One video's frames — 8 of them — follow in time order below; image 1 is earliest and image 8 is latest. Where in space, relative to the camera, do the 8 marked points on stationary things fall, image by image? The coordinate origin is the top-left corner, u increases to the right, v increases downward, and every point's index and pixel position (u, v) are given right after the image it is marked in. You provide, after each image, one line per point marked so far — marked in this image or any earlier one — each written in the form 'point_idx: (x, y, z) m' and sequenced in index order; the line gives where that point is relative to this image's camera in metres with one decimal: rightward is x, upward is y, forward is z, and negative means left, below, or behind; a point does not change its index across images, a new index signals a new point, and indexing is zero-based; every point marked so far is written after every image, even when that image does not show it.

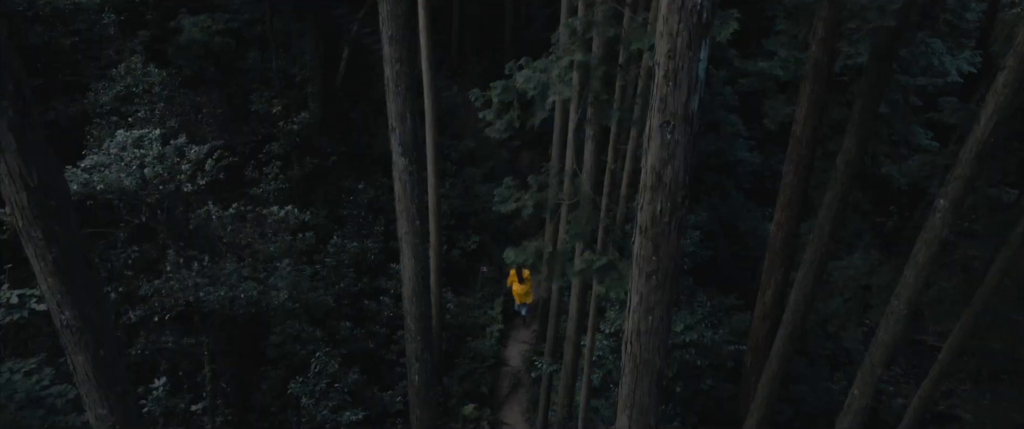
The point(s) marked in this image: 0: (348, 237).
0: (-2.9, -0.4, +17.1) m
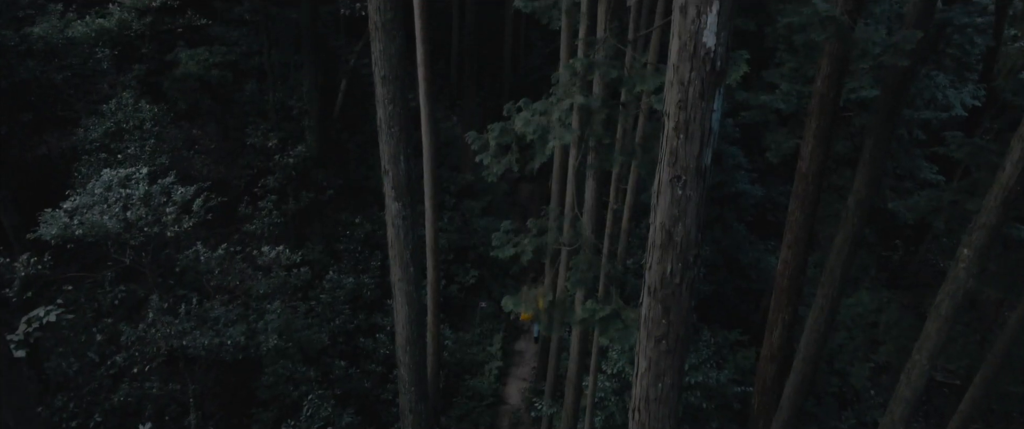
0: (-3.0, -1.0, +16.8) m
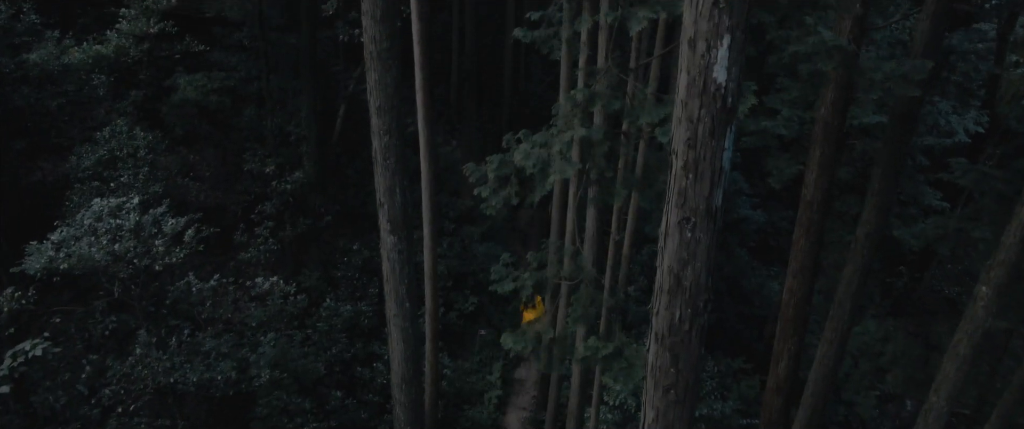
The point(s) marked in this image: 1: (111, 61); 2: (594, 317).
0: (-3.0, -1.5, +16.5) m
1: (-6.6, +2.5, +15.8) m
2: (+1.0, -1.3, +11.9) m
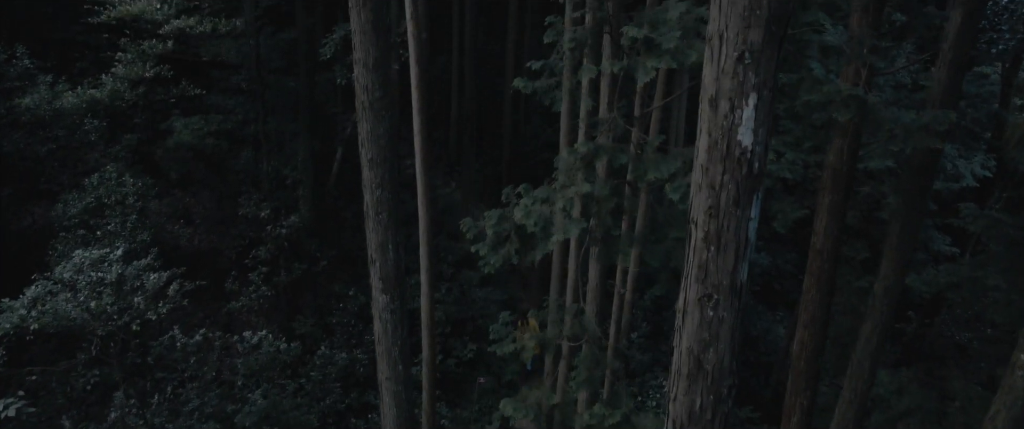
0: (-3.0, -2.3, +16.1) m
1: (-6.6, +1.8, +15.5) m
2: (+1.0, -1.9, +11.5) m
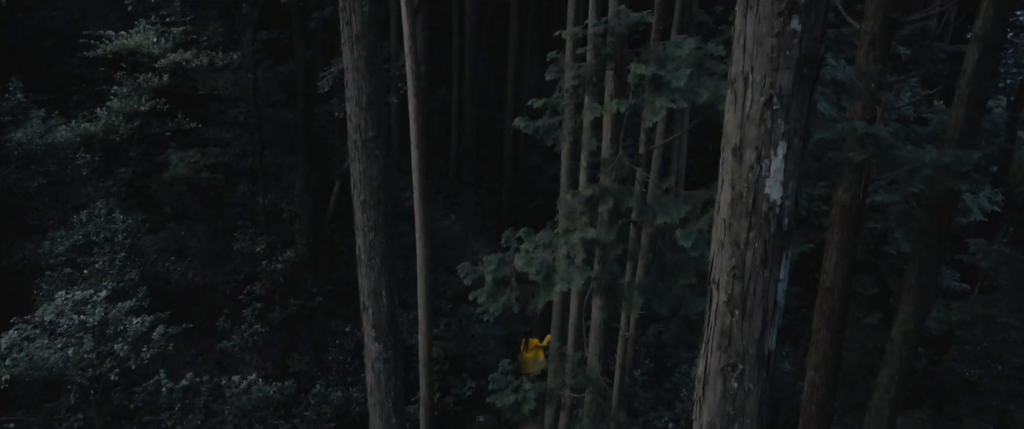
0: (-3.0, -2.9, +15.7) m
1: (-6.6, +1.2, +15.2) m
2: (+1.0, -2.3, +11.1) m
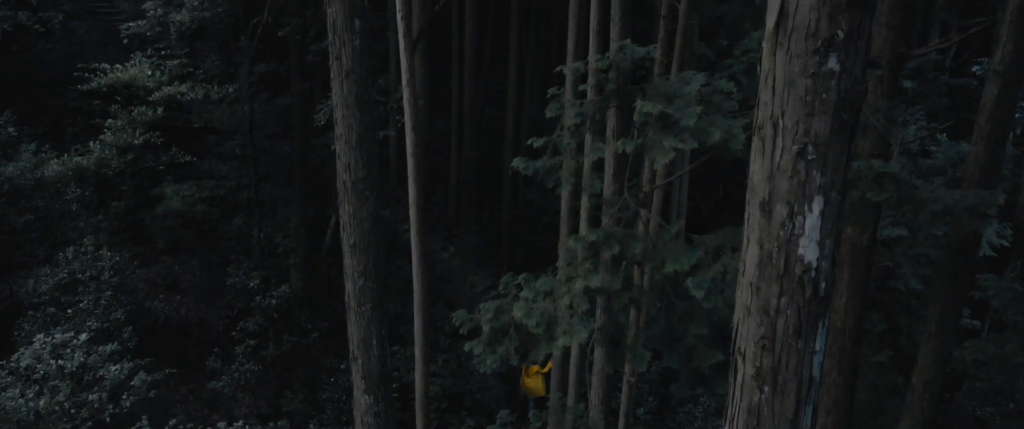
0: (-3.0, -3.4, +15.3) m
1: (-6.6, +0.7, +14.9) m
2: (+1.0, -2.8, +10.7) m
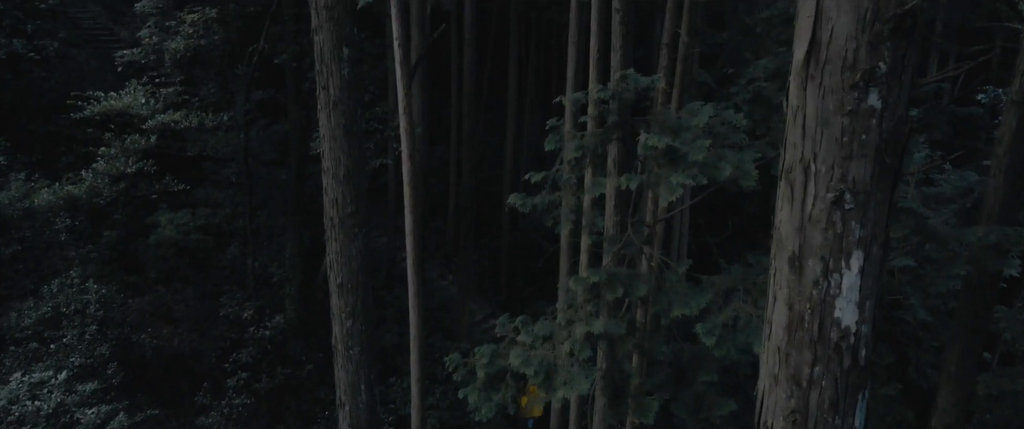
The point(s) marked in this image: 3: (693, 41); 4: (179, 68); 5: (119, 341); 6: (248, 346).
0: (-3.0, -3.9, +14.9) m
1: (-6.7, +0.2, +14.6) m
2: (+1.0, -3.1, +10.3) m
3: (+2.2, +2.1, +11.8) m
4: (-5.6, +2.4, +15.9) m
5: (-5.8, -1.8, +14.3) m
6: (-4.3, -2.2, +15.5) m
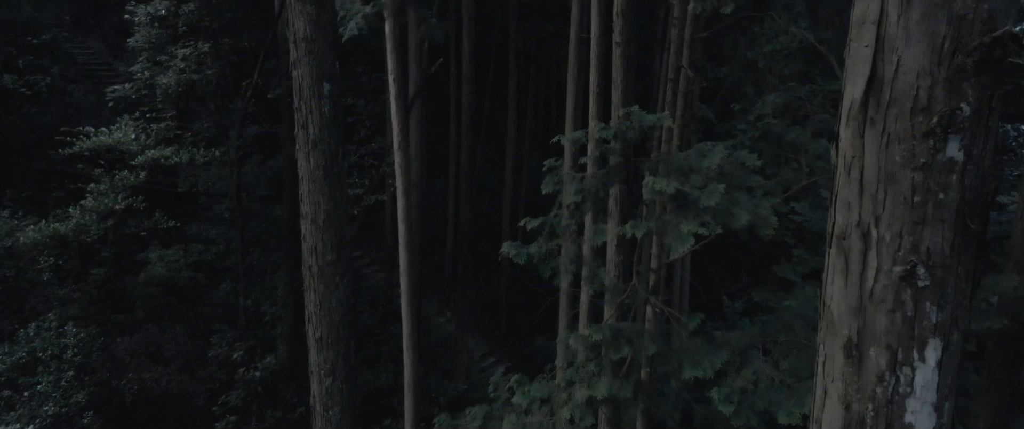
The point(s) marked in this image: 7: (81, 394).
0: (-3.1, -4.5, +14.3) m
1: (-6.7, -0.4, +14.2) m
2: (+1.0, -3.5, +9.8) m
3: (+2.2, +1.7, +11.4) m
4: (-5.6, +1.8, +15.6) m
5: (-5.9, -2.4, +13.8) m
6: (-4.4, -2.8, +15.0) m
7: (-5.8, -2.4, +13.3) m
